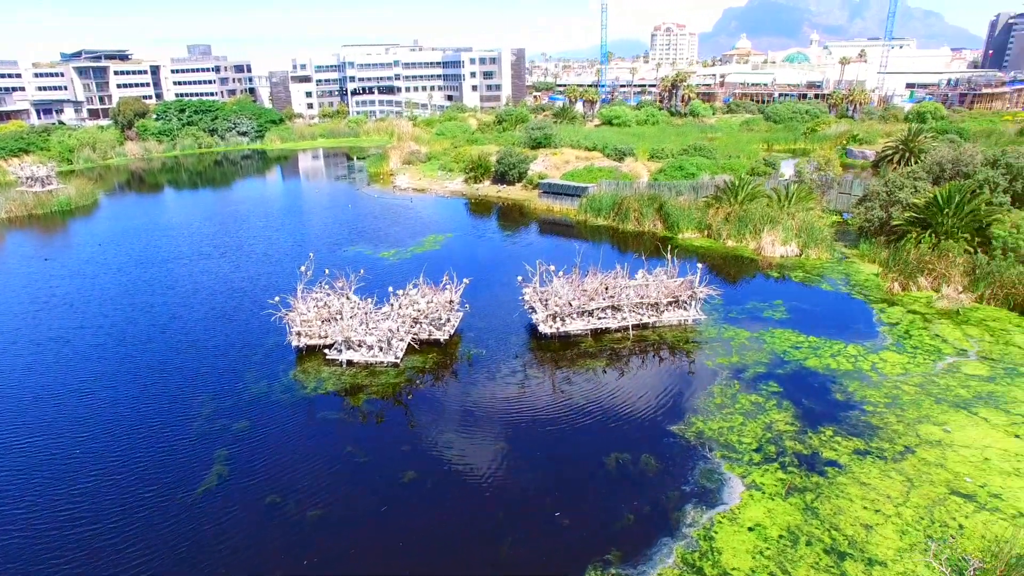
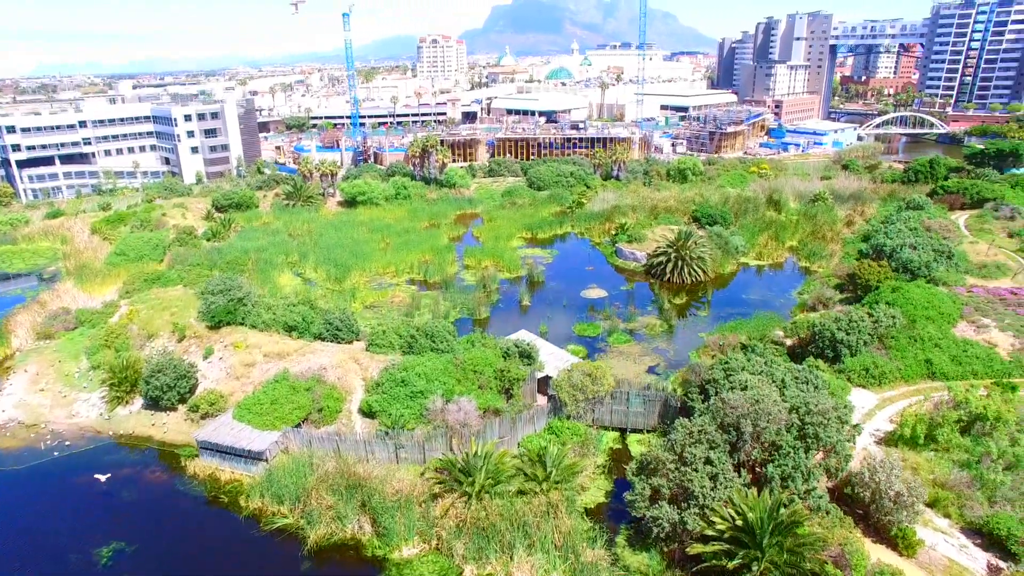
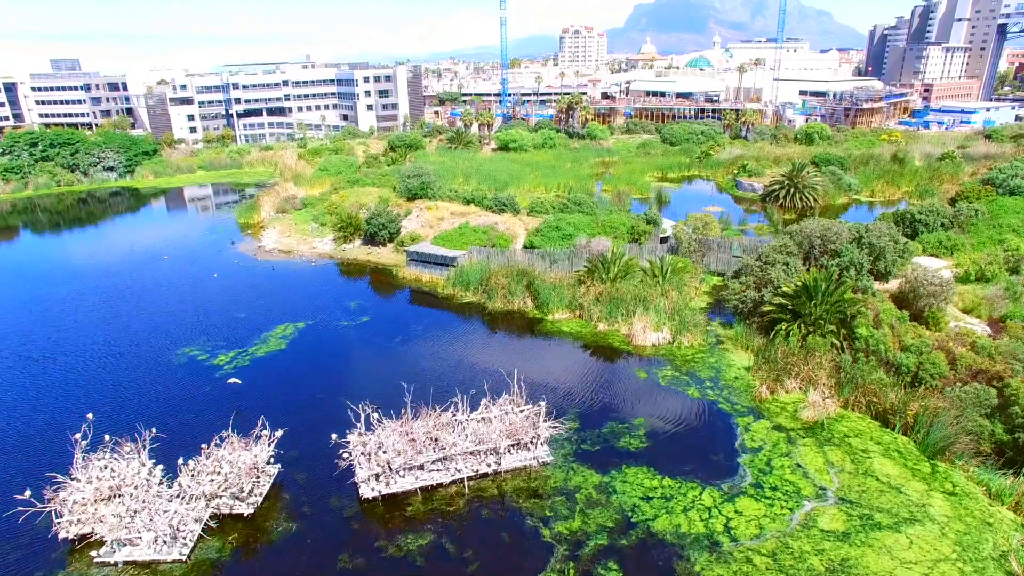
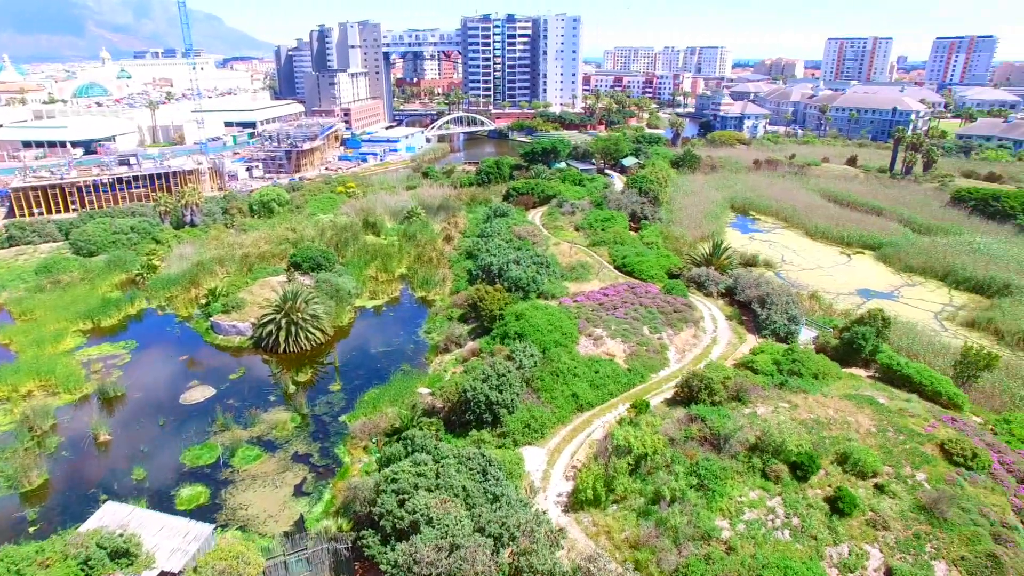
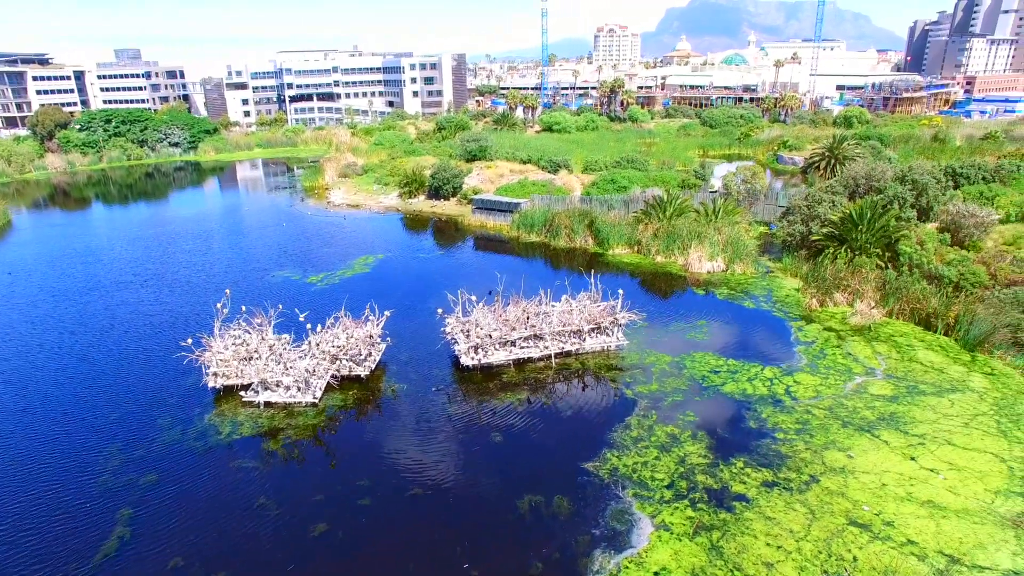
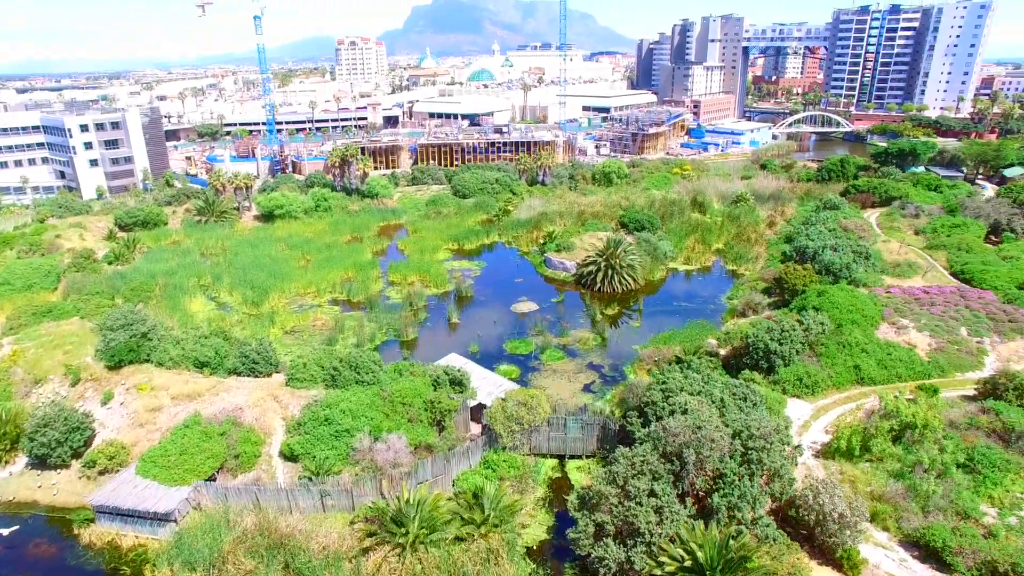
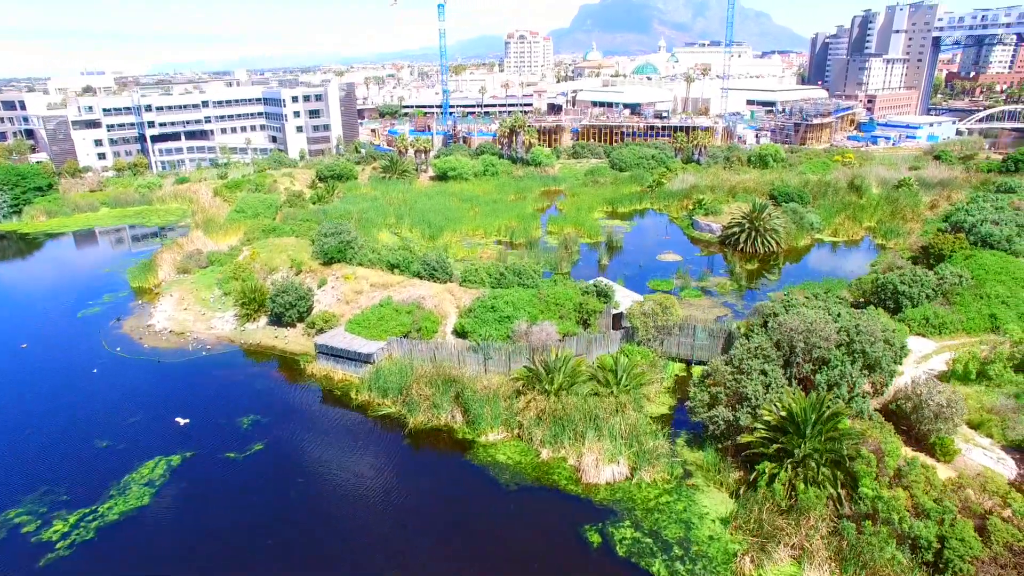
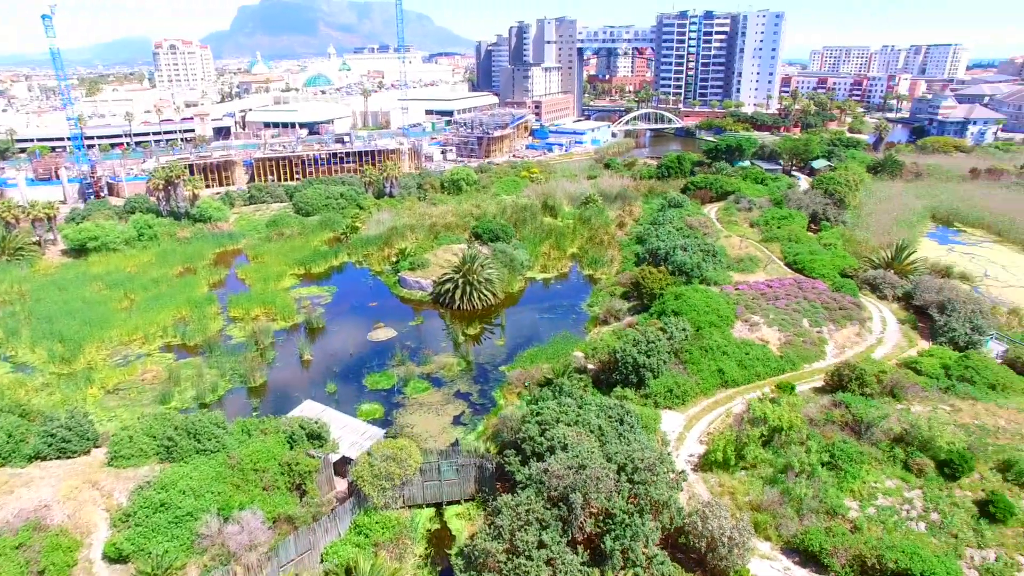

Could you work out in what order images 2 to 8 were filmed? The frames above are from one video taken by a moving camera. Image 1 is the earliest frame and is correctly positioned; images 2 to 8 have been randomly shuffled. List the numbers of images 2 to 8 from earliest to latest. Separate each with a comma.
5, 3, 7, 2, 6, 8, 4
